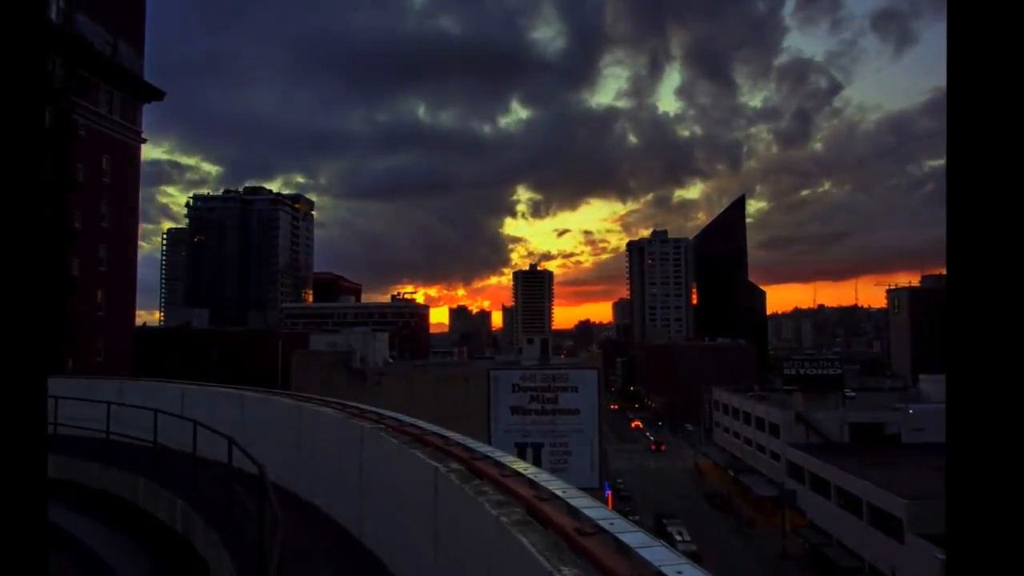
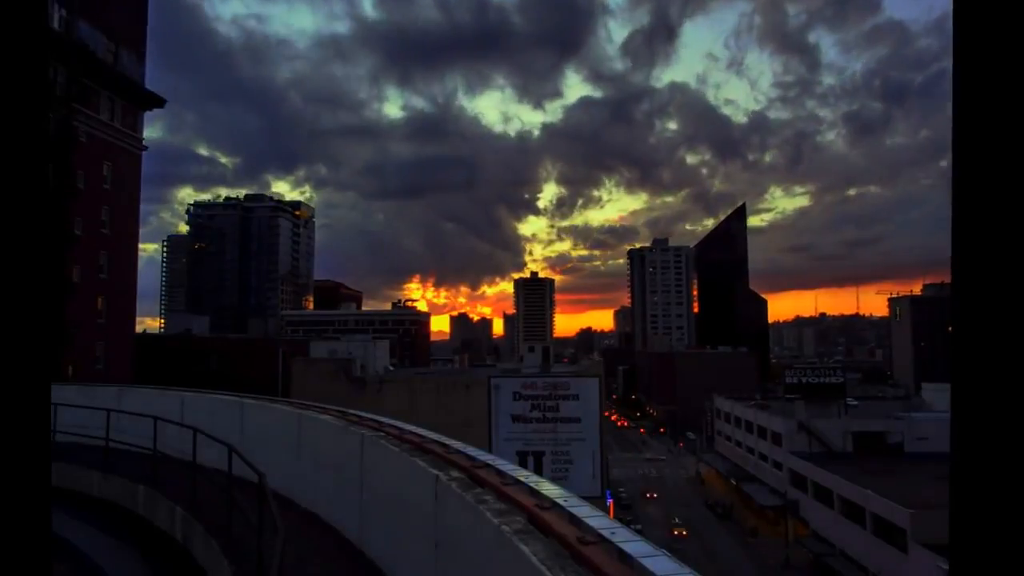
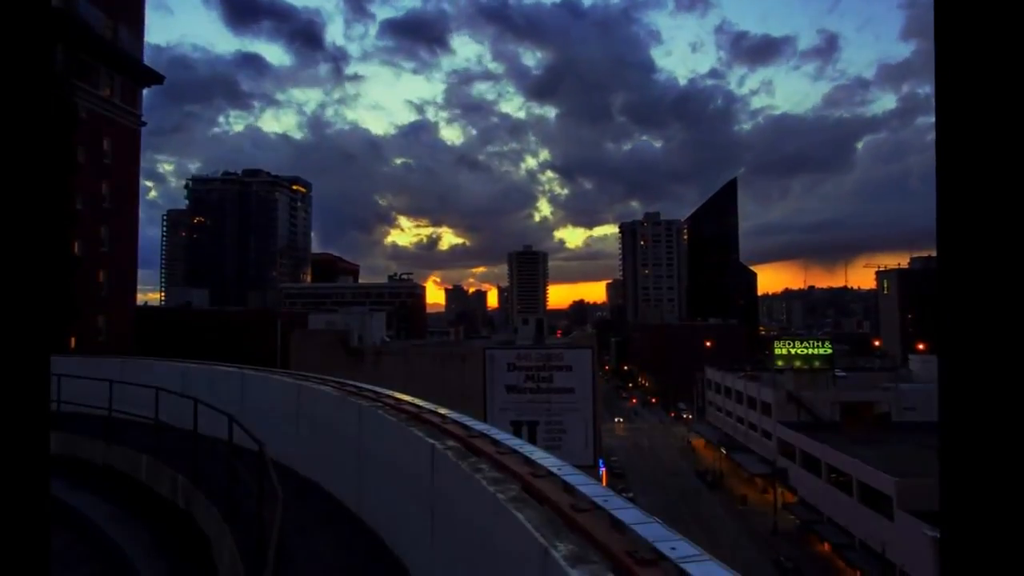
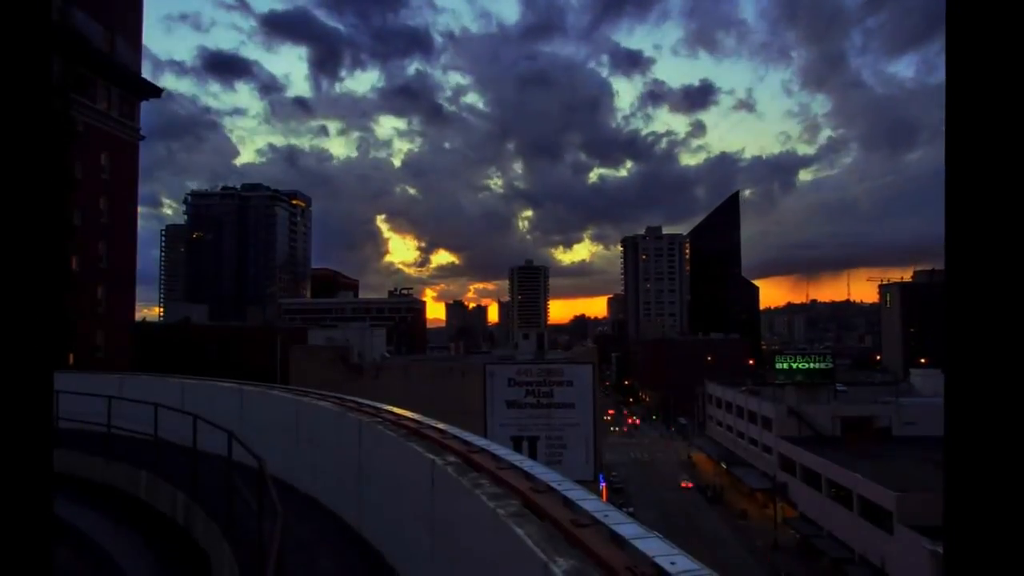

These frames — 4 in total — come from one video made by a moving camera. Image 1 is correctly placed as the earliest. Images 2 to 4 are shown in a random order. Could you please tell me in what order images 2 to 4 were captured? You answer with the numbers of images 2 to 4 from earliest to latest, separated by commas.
2, 4, 3
